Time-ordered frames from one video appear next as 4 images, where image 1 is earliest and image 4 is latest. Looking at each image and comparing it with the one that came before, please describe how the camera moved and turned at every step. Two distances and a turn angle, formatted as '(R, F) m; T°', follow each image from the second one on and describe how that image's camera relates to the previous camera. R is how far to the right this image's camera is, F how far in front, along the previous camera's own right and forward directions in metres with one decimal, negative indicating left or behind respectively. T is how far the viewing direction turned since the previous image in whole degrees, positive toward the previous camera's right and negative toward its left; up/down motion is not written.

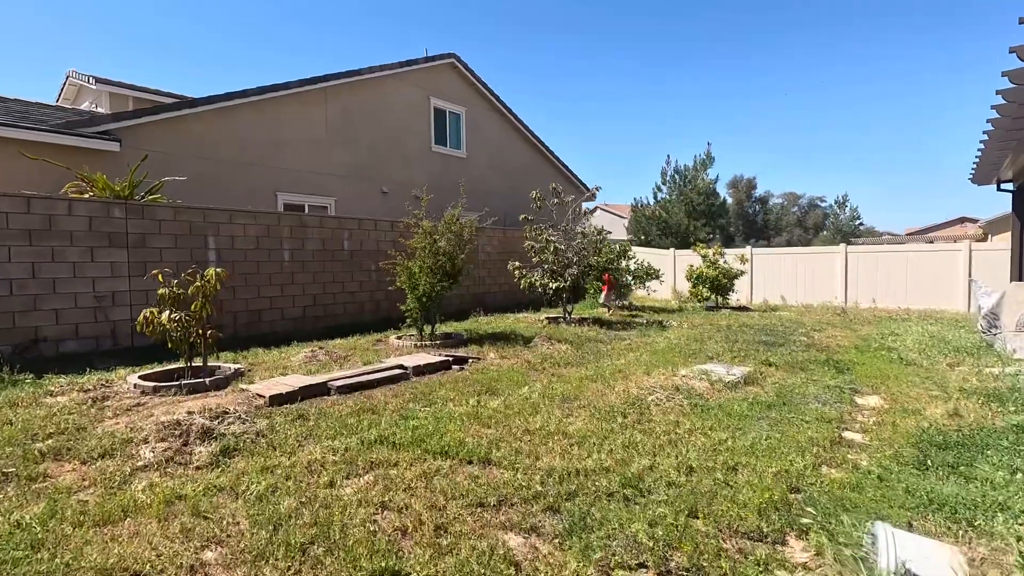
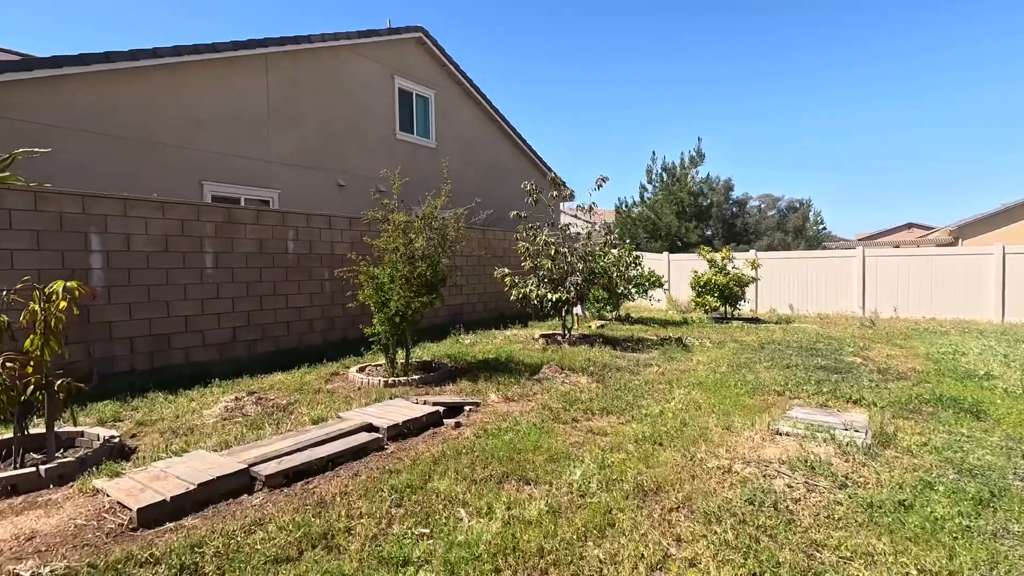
(-0.5, +1.9) m; +5°
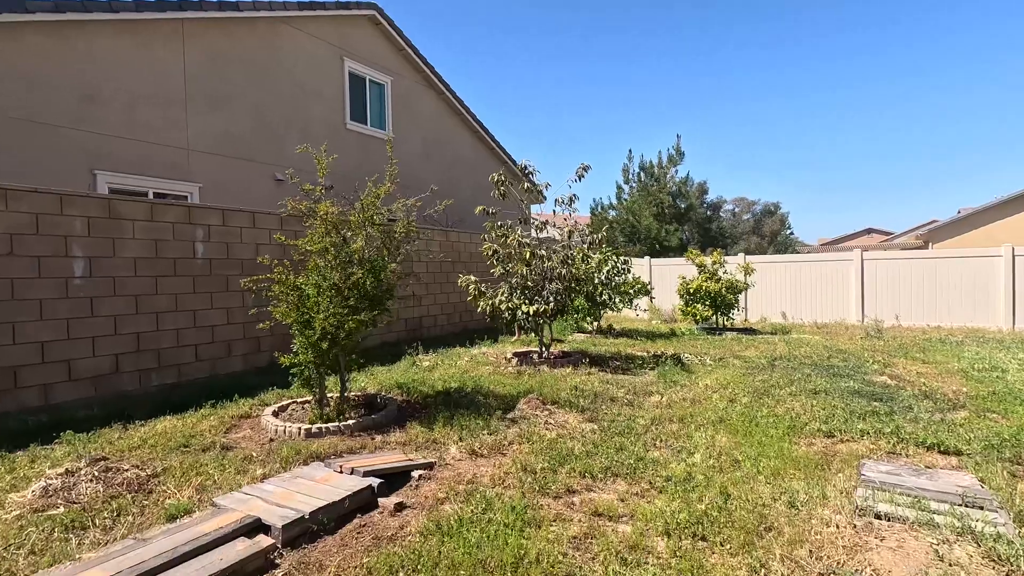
(0.0, +1.4) m; +3°
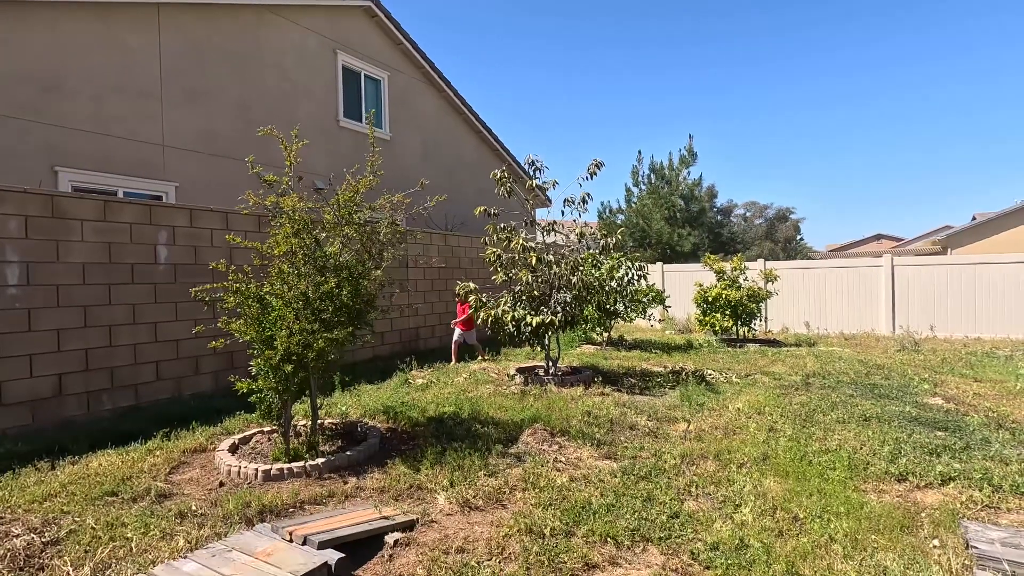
(0.0, +0.7) m; 0°
